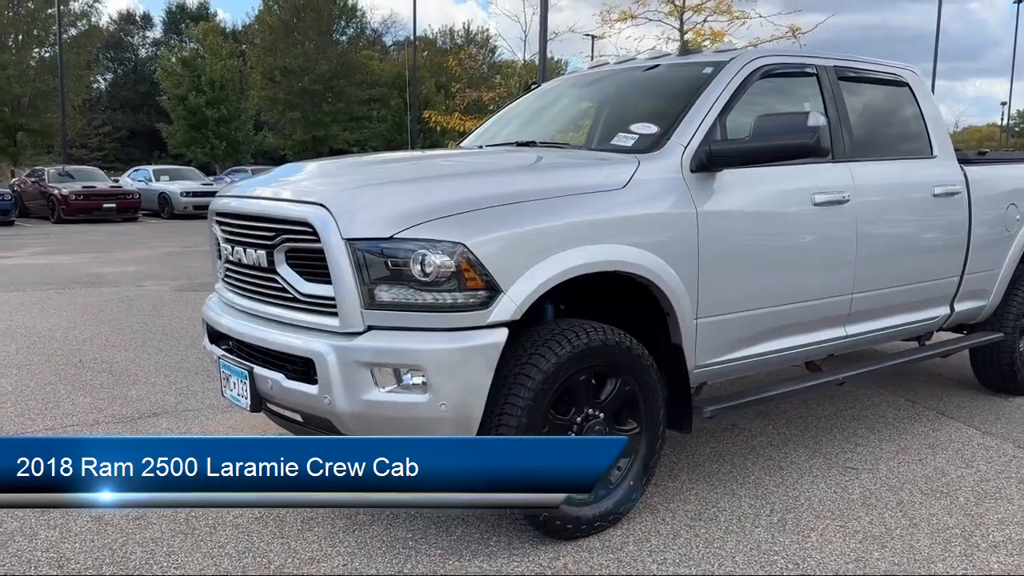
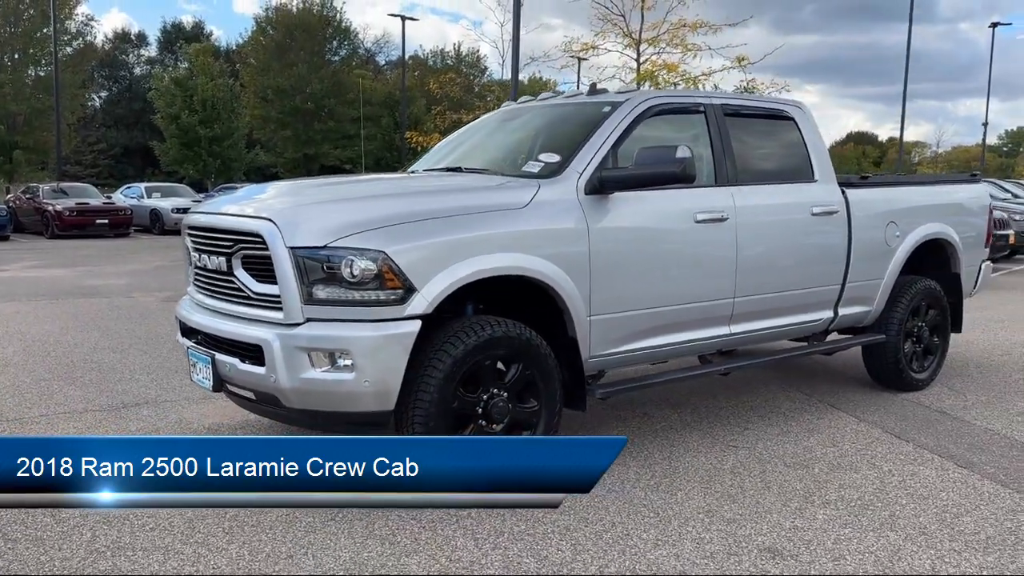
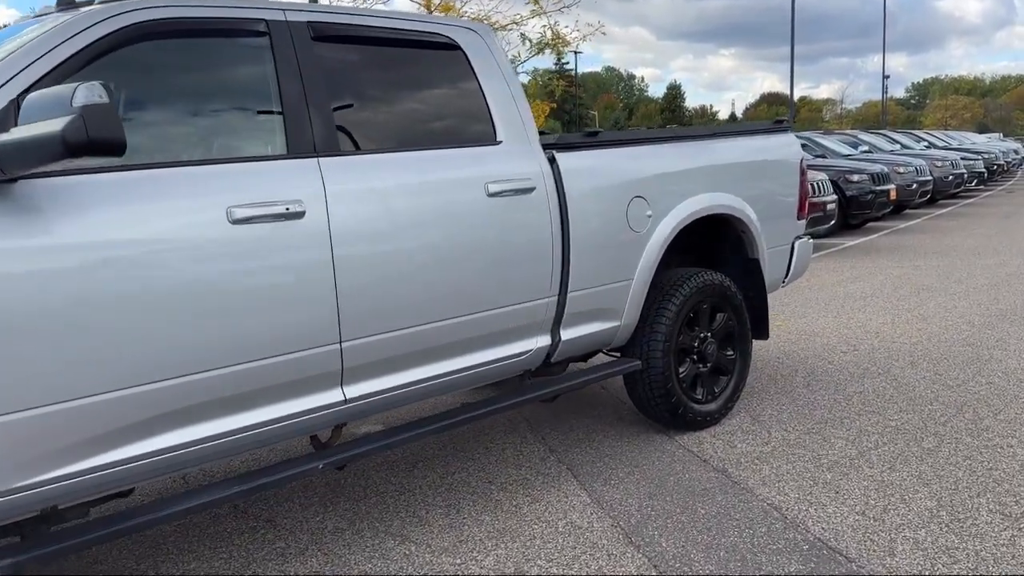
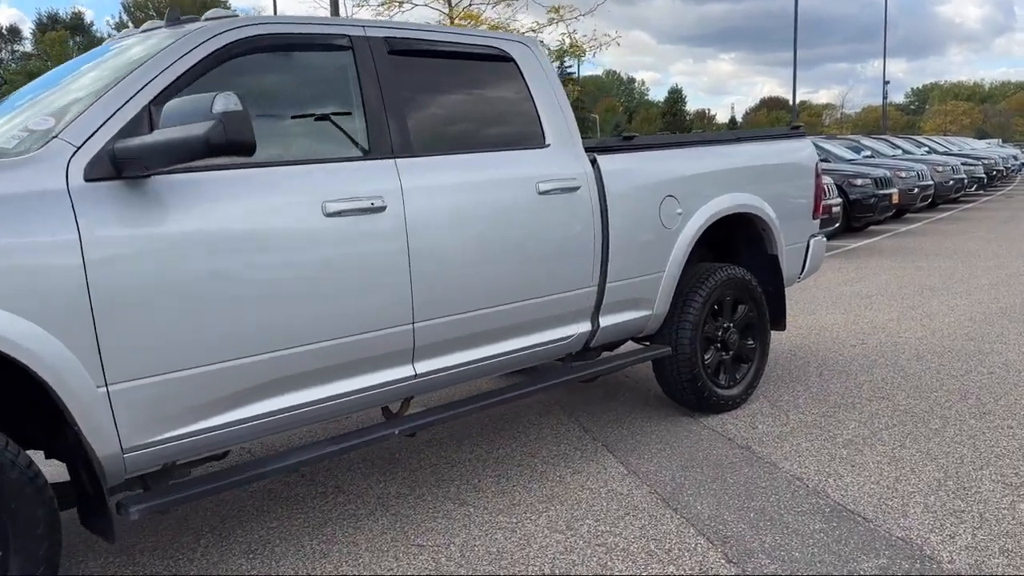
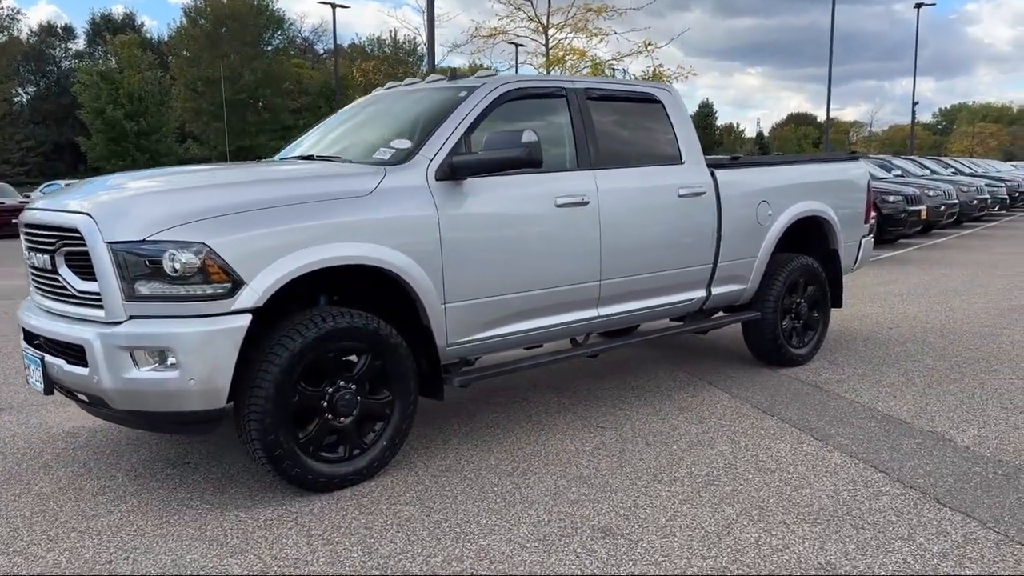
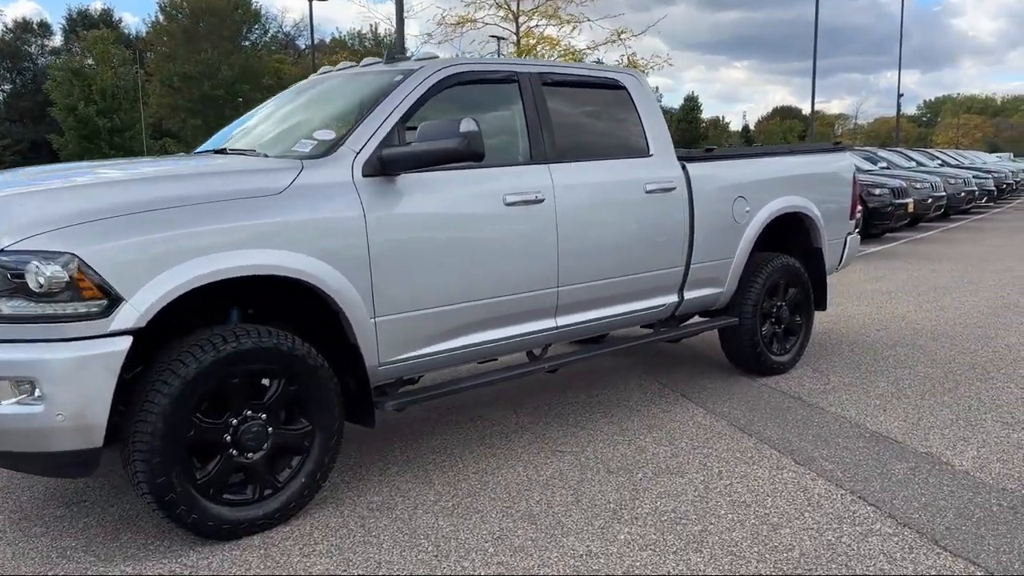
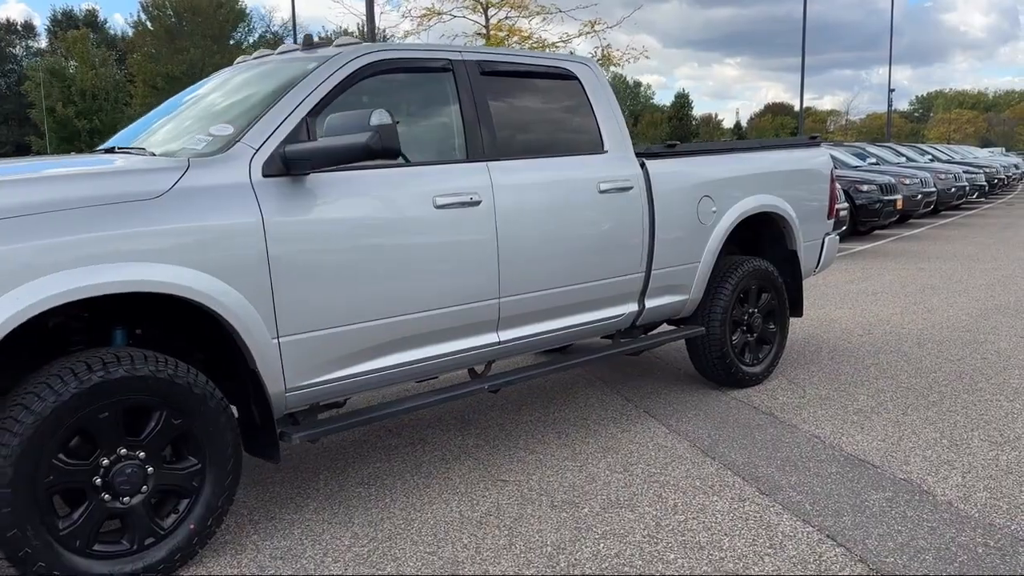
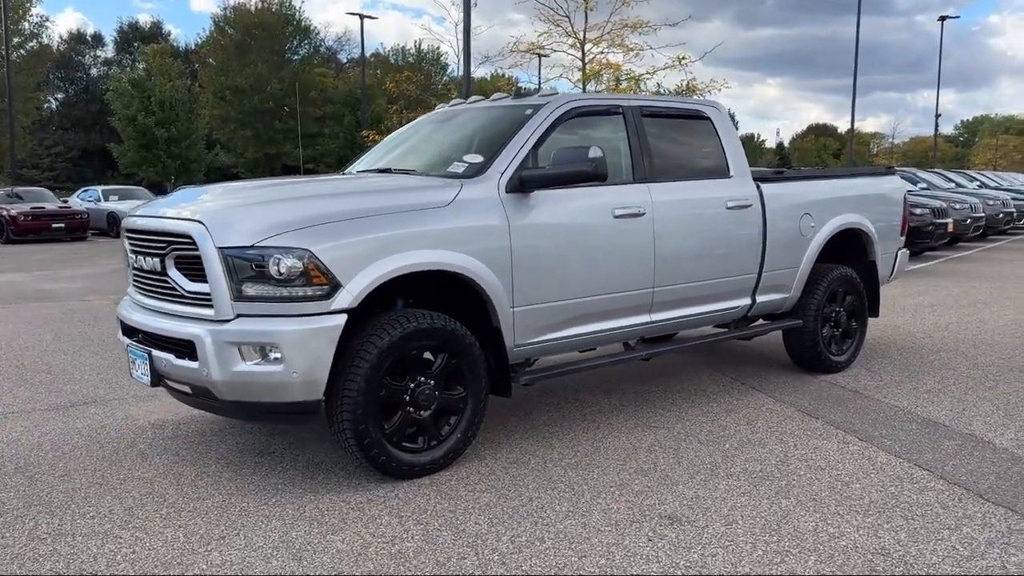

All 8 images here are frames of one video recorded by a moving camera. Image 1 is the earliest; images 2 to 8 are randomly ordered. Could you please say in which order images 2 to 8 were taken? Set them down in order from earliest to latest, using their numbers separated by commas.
2, 8, 5, 6, 7, 4, 3
